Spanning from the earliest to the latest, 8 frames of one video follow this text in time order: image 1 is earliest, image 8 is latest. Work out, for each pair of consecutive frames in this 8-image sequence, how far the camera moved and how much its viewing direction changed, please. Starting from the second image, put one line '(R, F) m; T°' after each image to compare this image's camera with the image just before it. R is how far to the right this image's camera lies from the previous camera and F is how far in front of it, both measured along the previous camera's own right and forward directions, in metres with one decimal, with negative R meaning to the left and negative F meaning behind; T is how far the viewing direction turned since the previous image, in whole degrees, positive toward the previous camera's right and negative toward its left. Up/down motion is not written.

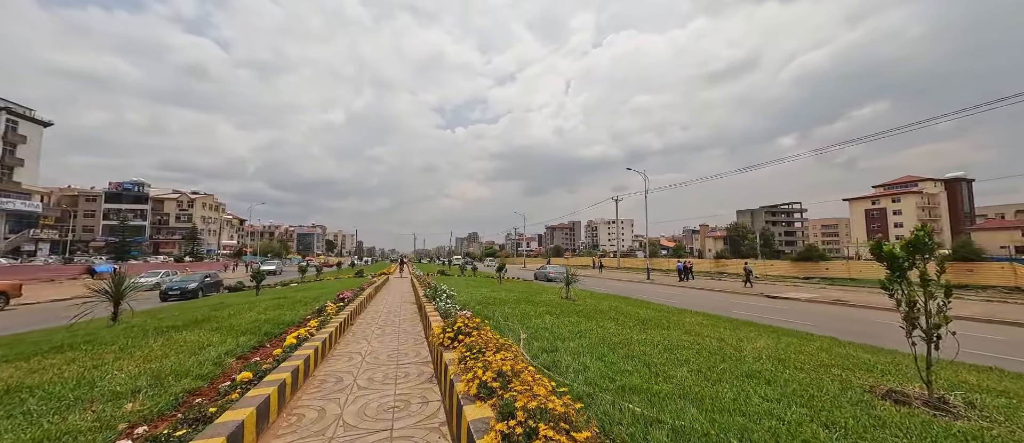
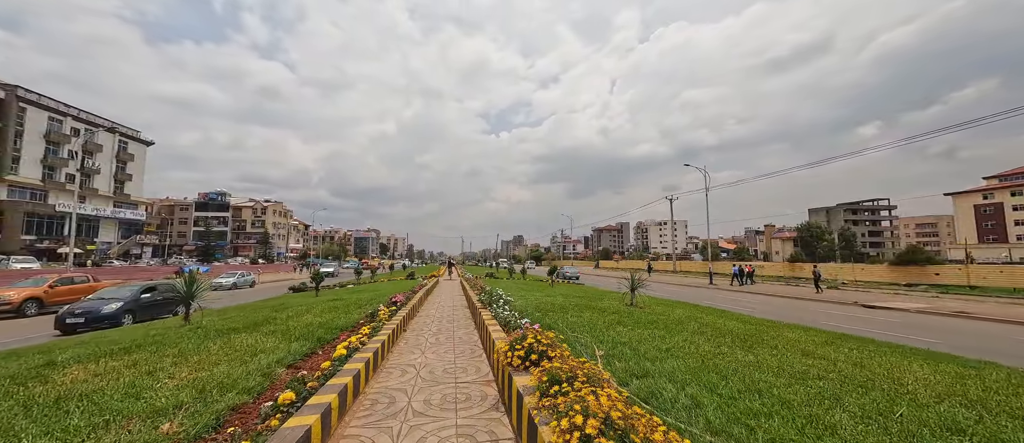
(-0.4, +0.8) m; -7°
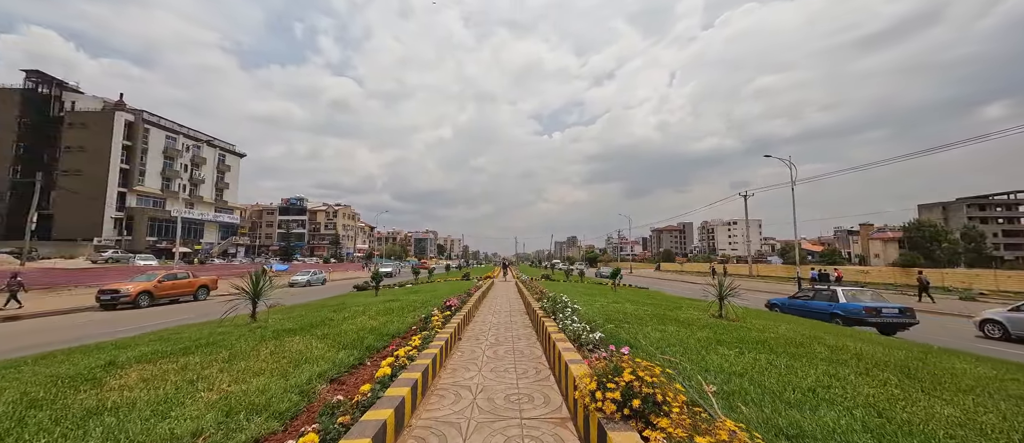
(-0.3, +1.0) m; -9°
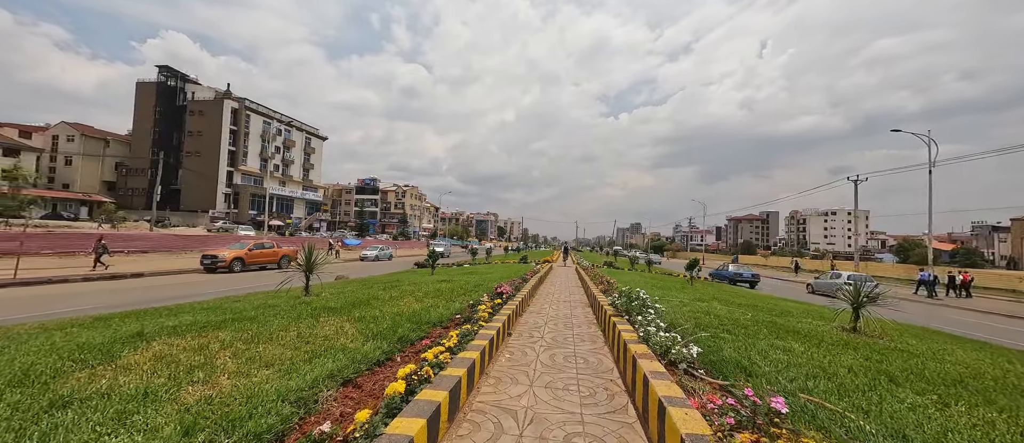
(-0.1, +1.3) m; -10°
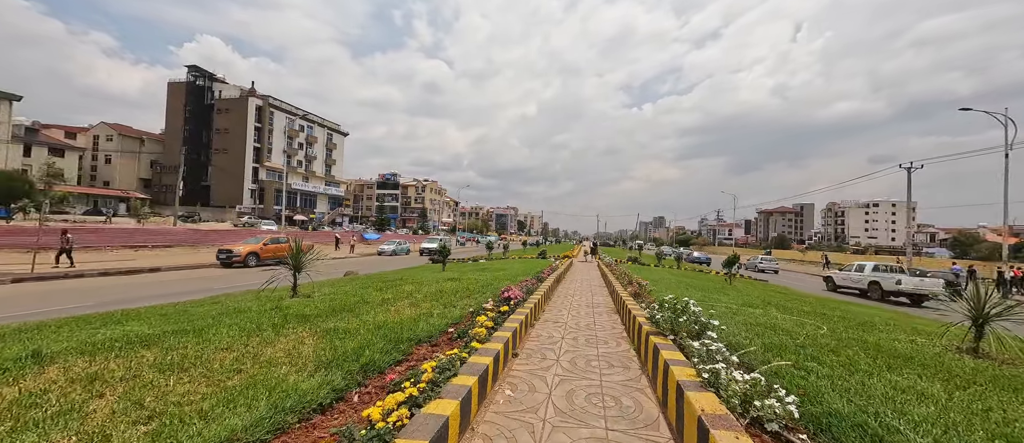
(+0.2, +1.3) m; -3°
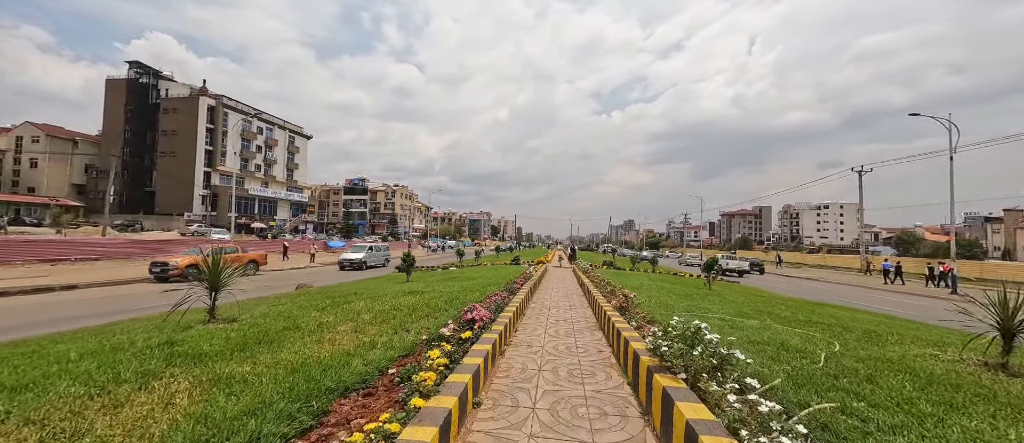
(+0.1, +1.0) m; +4°
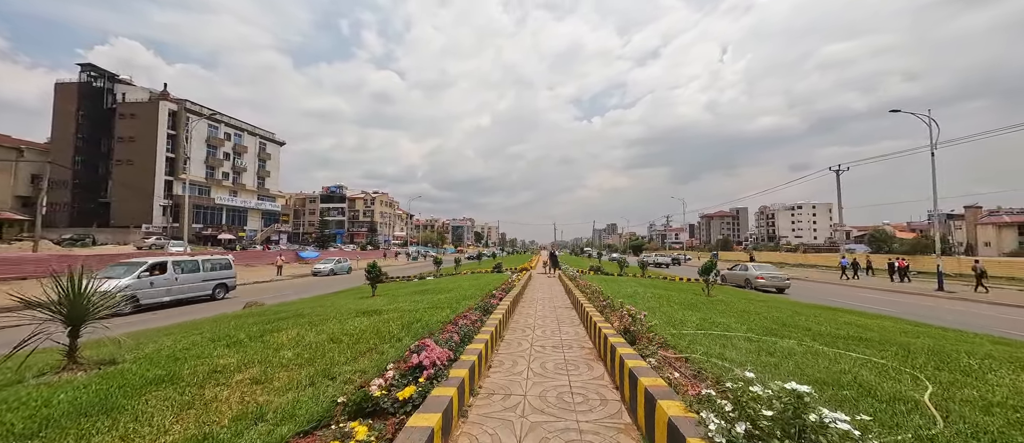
(+0.2, +1.4) m; +3°
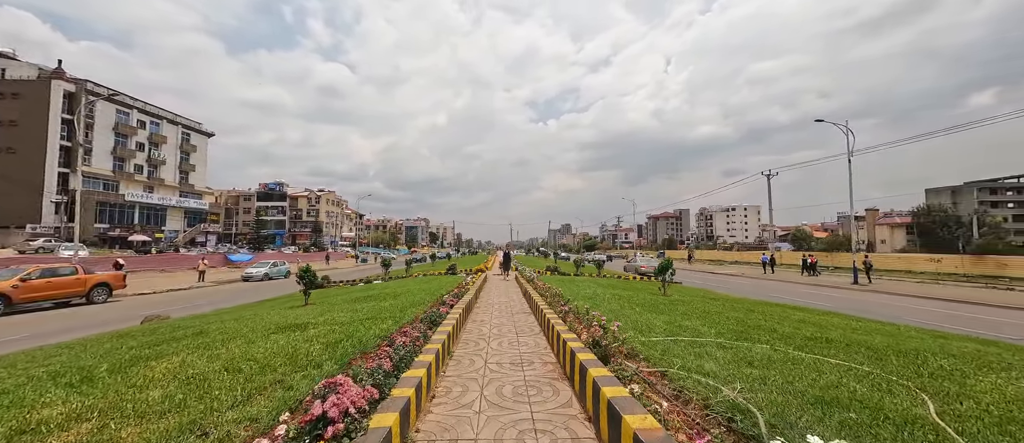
(+0.1, +0.8) m; +7°
